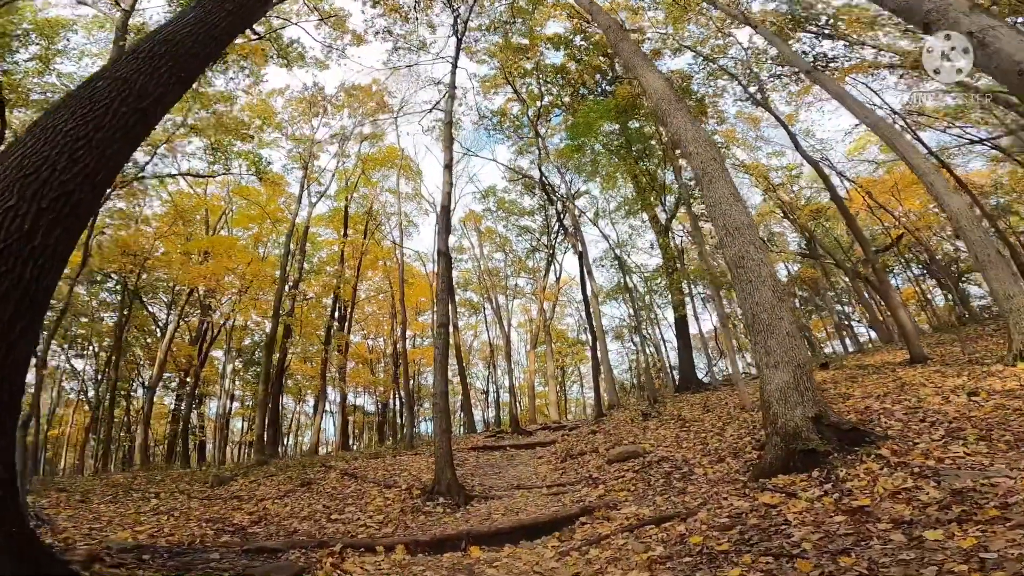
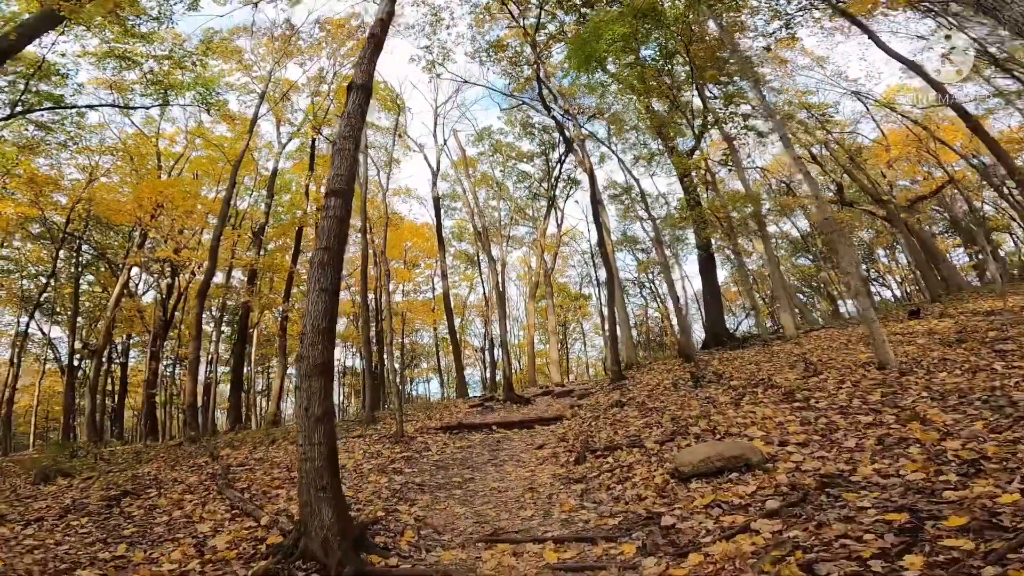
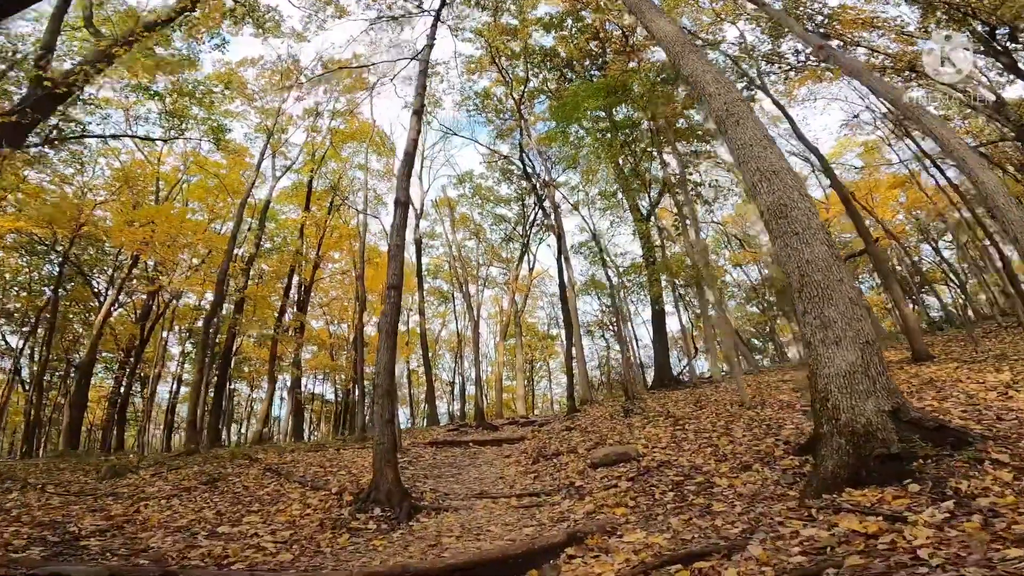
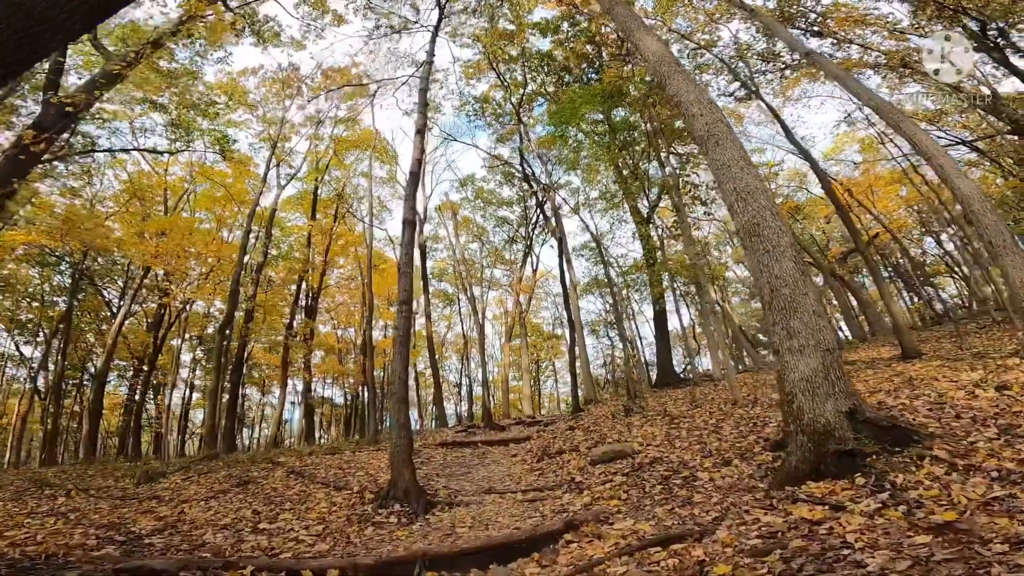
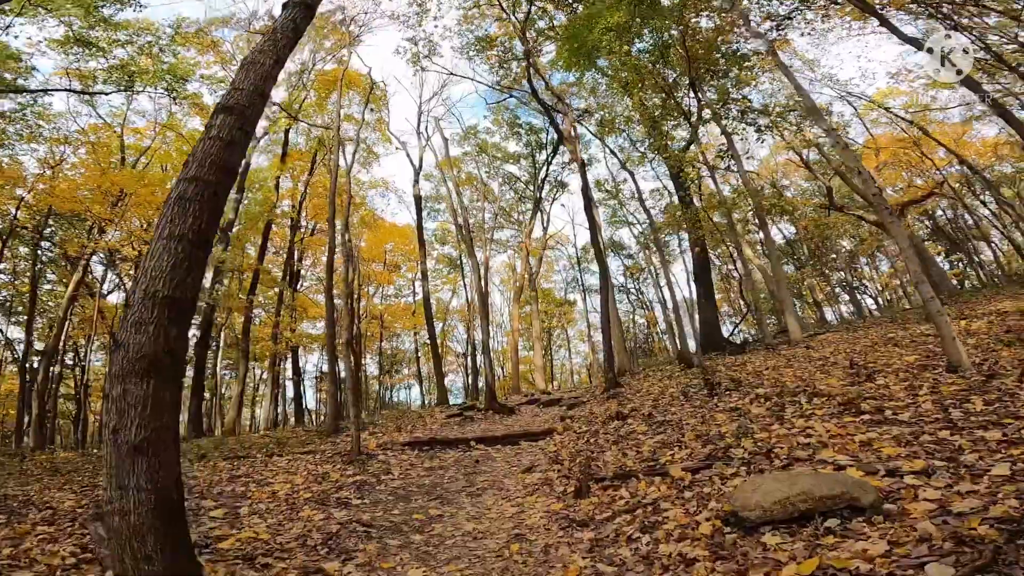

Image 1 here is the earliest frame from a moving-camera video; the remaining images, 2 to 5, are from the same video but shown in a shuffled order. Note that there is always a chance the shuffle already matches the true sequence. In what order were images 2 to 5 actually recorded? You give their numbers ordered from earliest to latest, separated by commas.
4, 3, 2, 5
